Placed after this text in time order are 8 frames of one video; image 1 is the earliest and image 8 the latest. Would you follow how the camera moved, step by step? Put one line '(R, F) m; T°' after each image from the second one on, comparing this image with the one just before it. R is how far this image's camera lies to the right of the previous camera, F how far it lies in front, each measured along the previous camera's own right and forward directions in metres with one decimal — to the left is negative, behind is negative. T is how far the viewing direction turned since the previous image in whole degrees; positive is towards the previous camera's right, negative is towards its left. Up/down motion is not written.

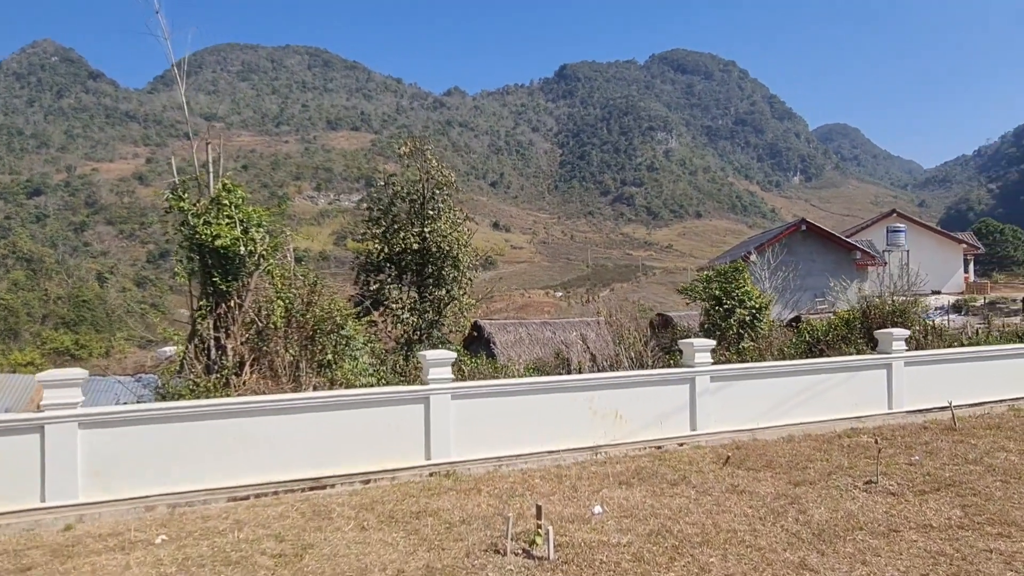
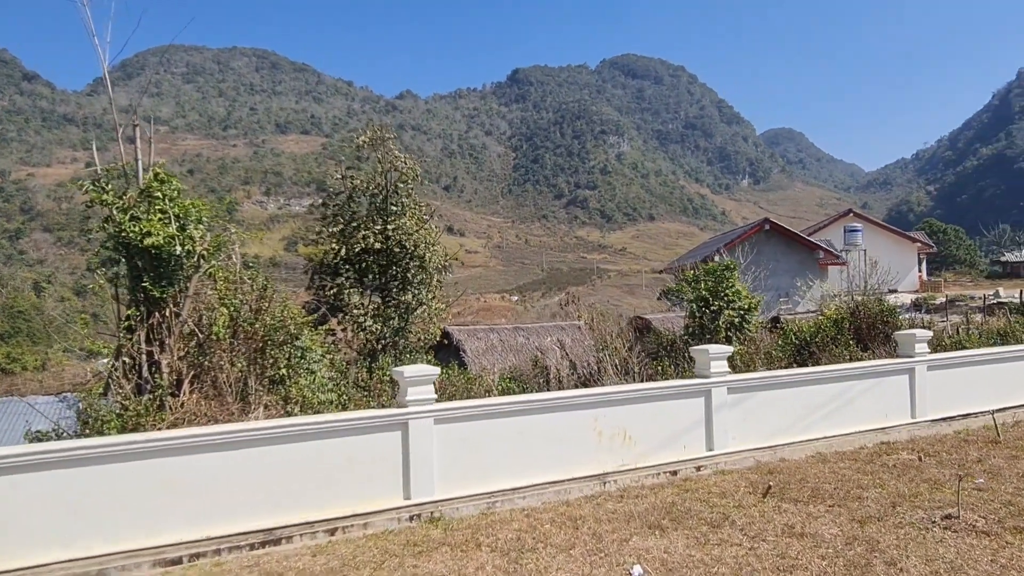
(-0.3, +1.0) m; +4°
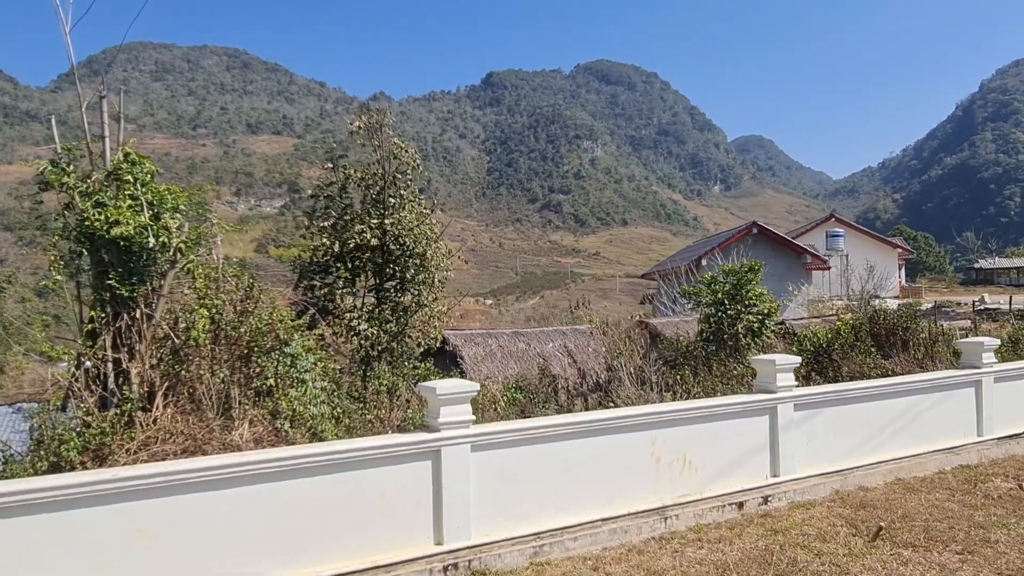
(-0.5, +0.9) m; +2°
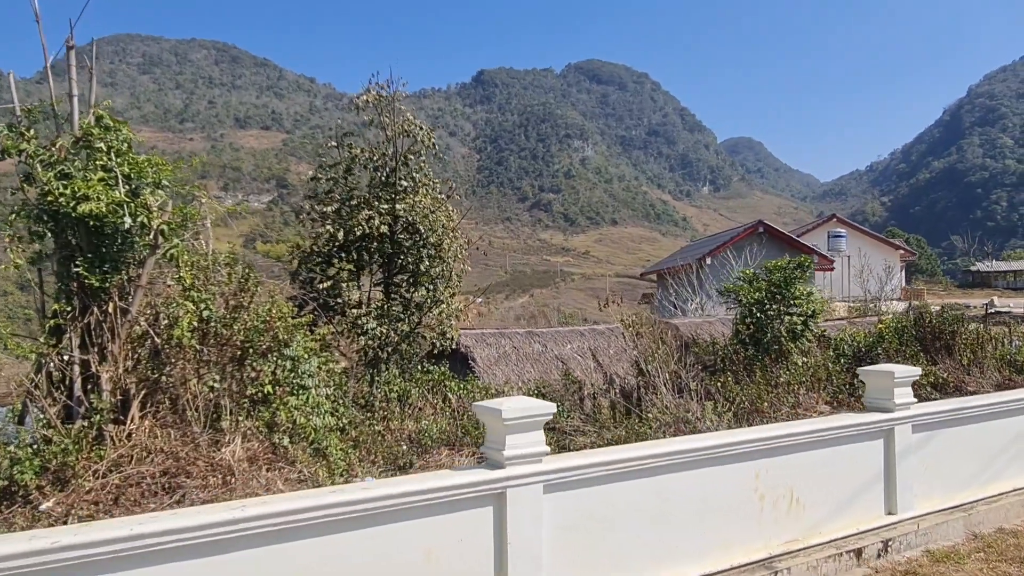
(-0.4, +1.0) m; +1°
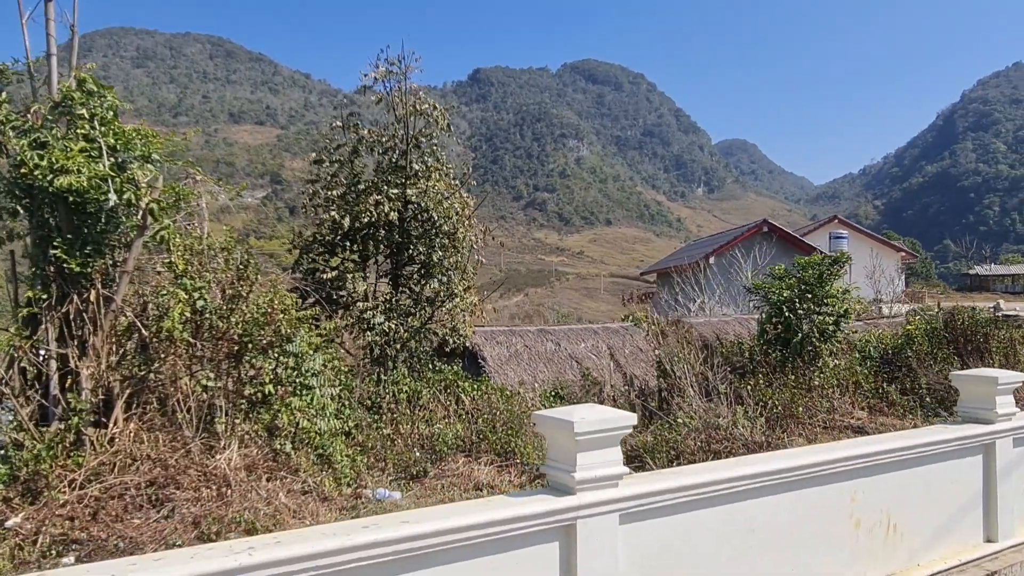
(-0.3, +0.6) m; +1°
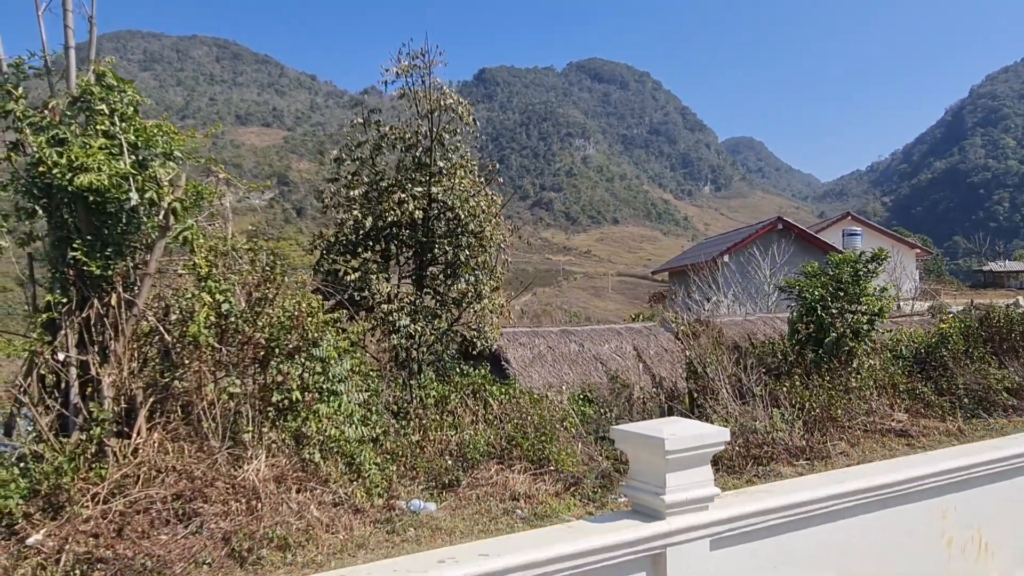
(-0.2, +0.2) m; -1°
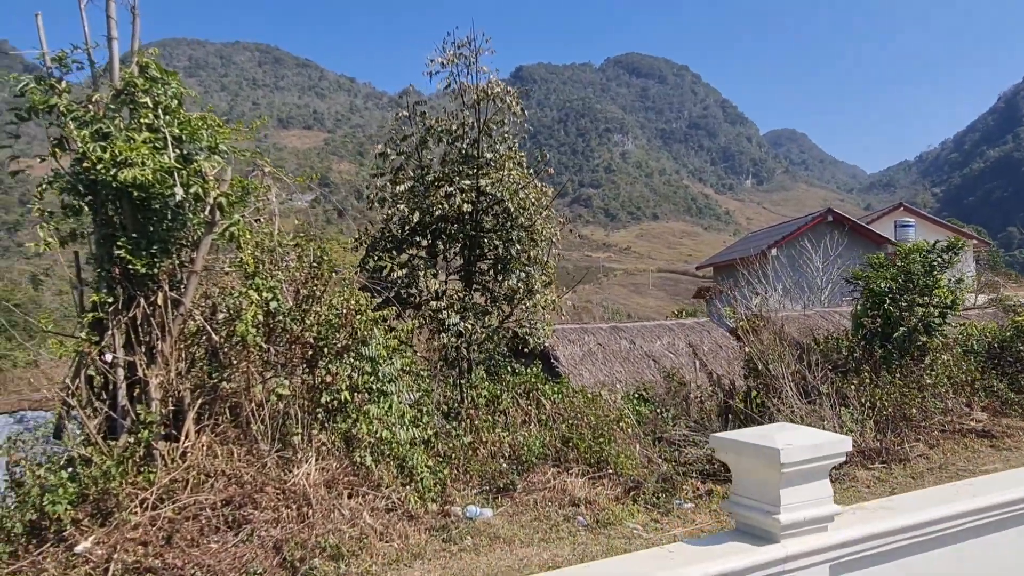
(-0.1, +0.3) m; -3°
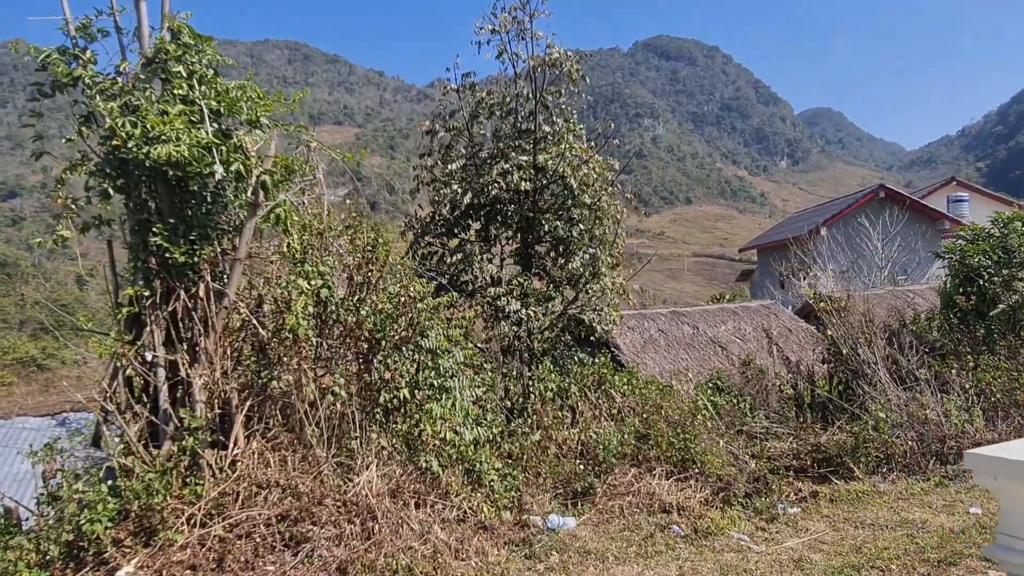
(-0.3, +0.5) m; -3°
